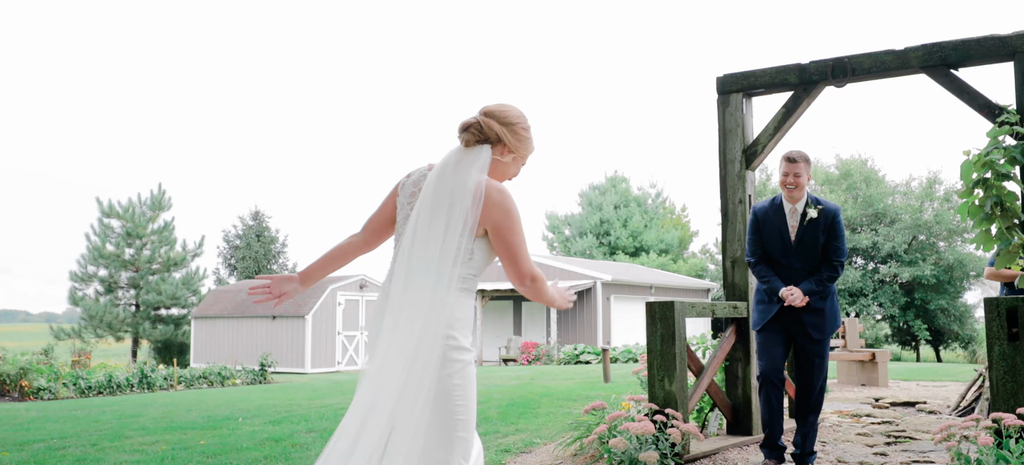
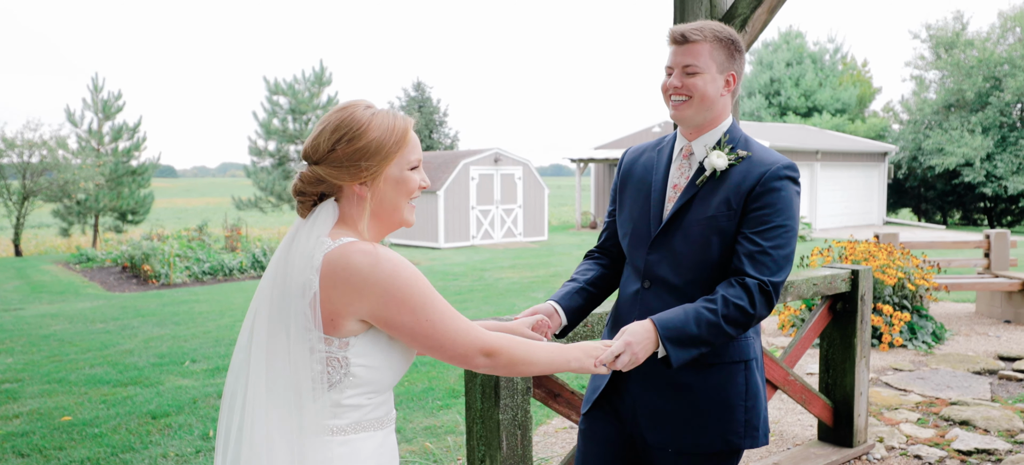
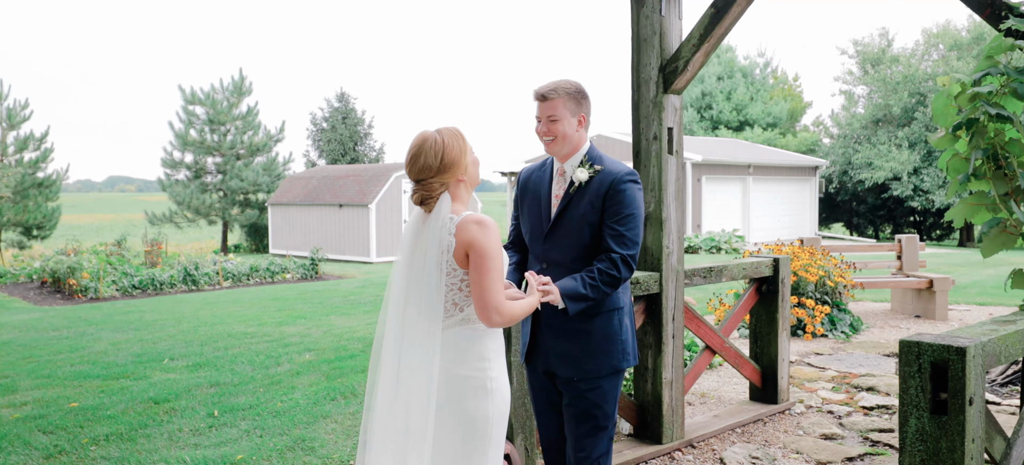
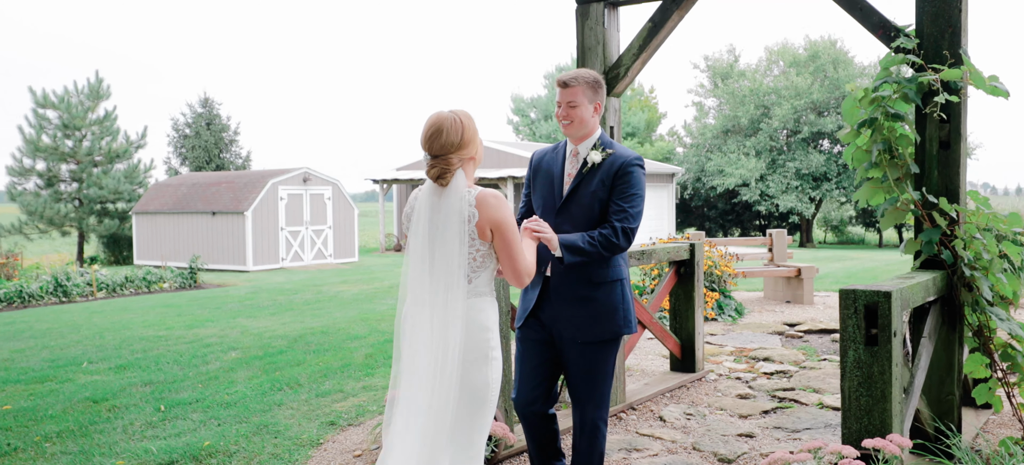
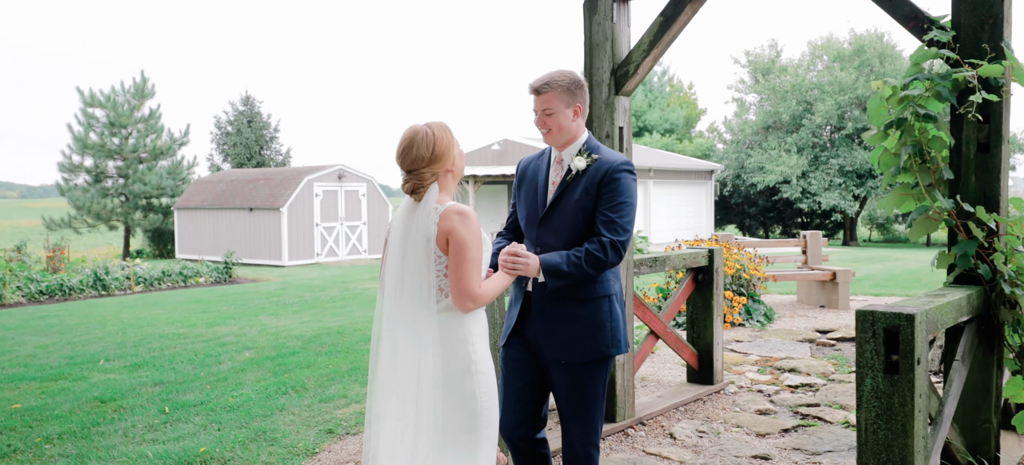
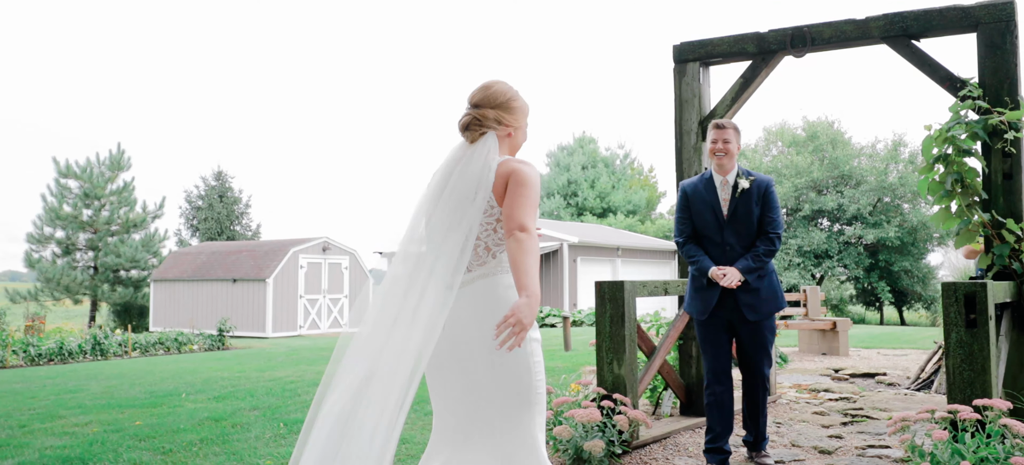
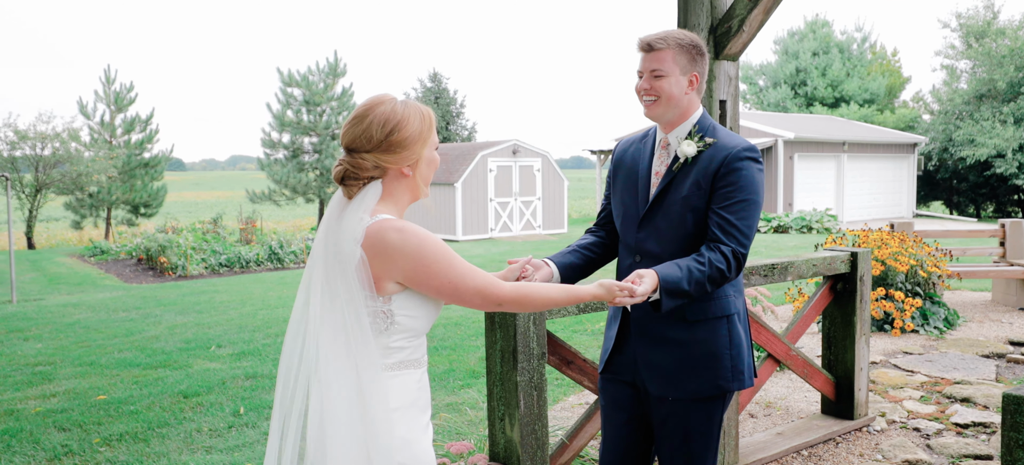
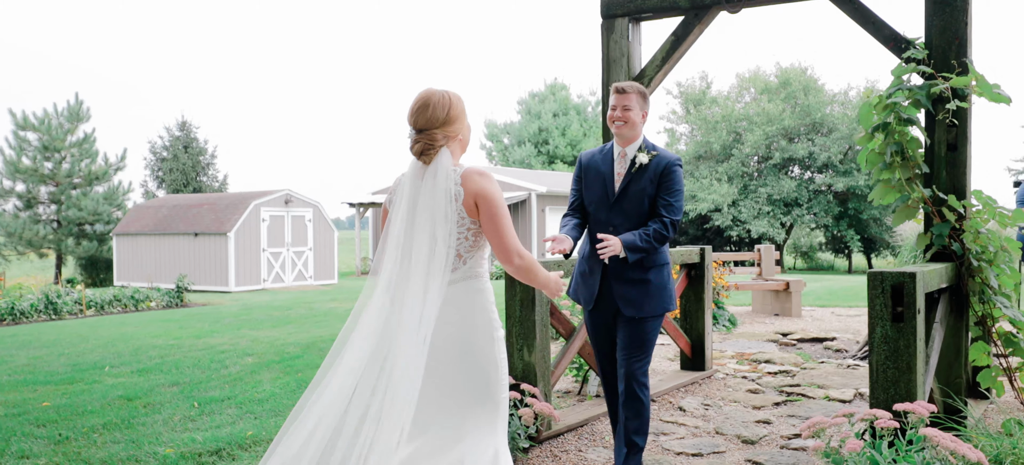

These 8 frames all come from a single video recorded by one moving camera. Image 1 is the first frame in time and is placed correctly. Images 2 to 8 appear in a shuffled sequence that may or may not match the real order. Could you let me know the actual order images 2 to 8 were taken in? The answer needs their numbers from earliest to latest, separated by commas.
6, 8, 4, 5, 3, 7, 2
